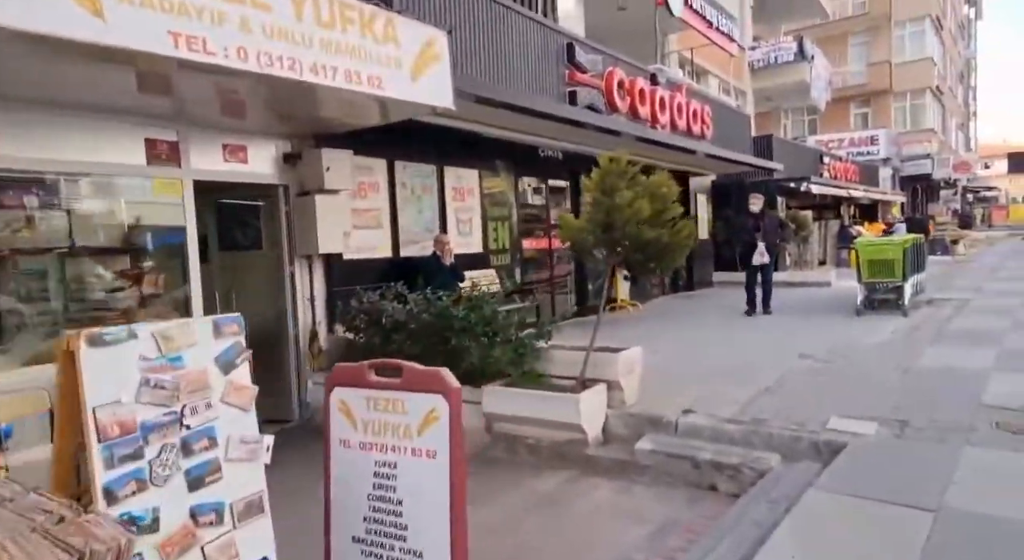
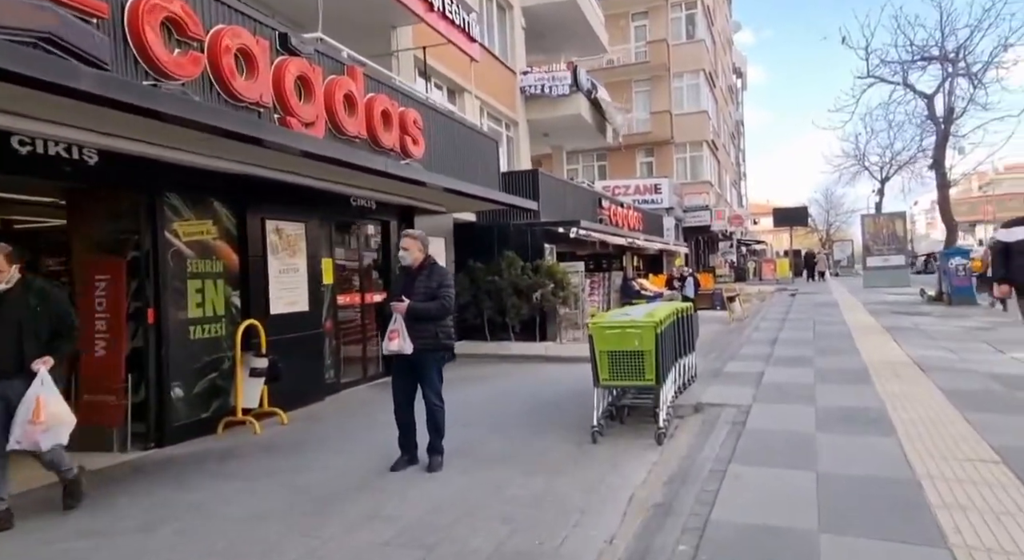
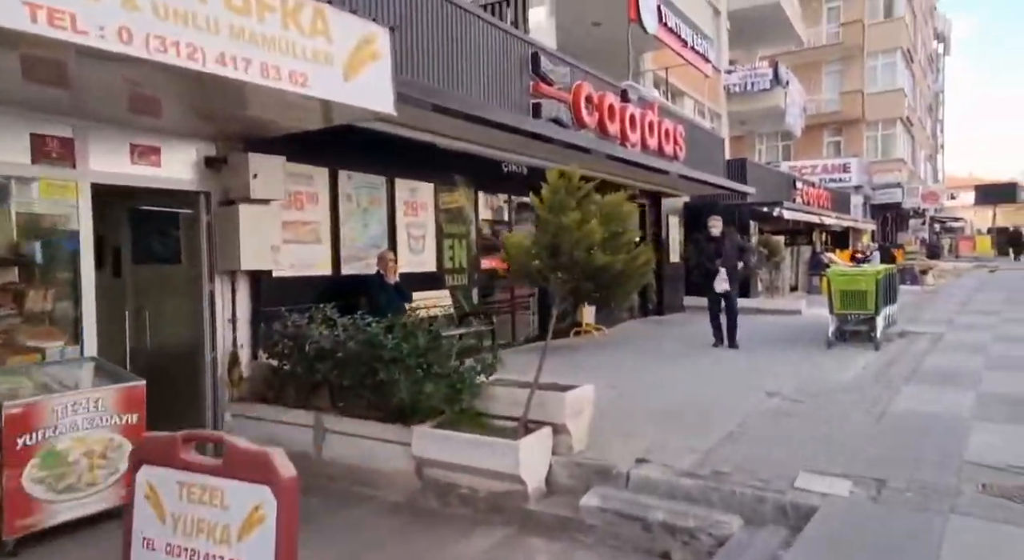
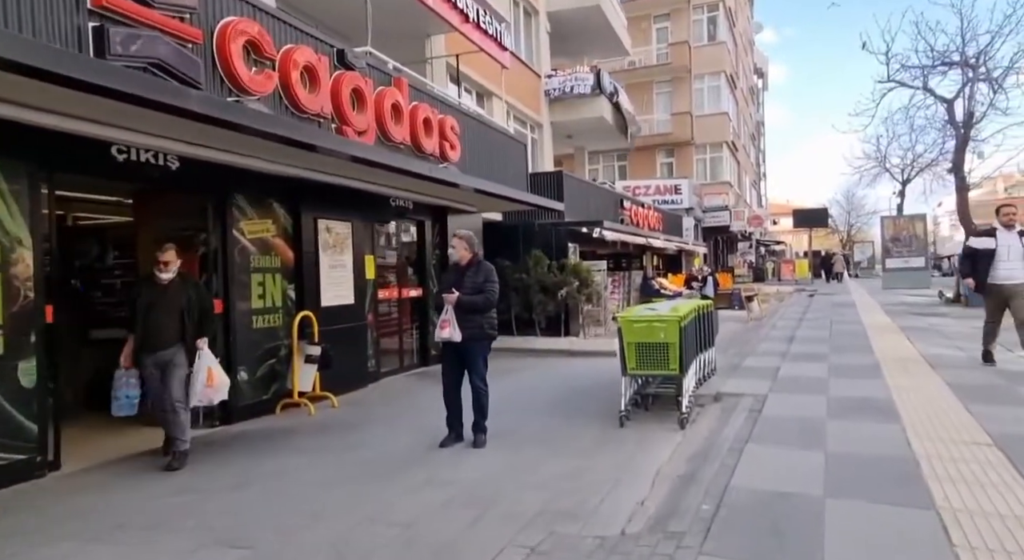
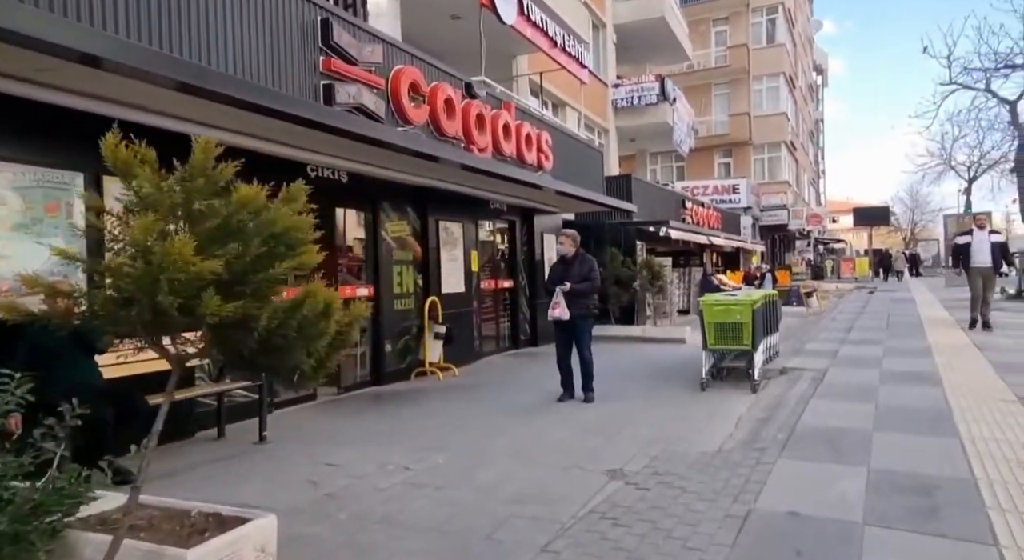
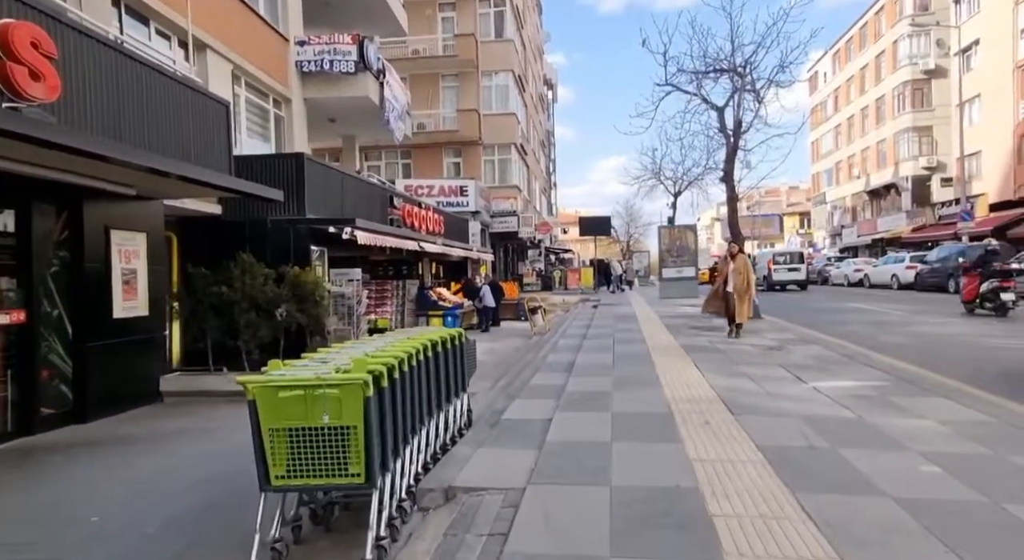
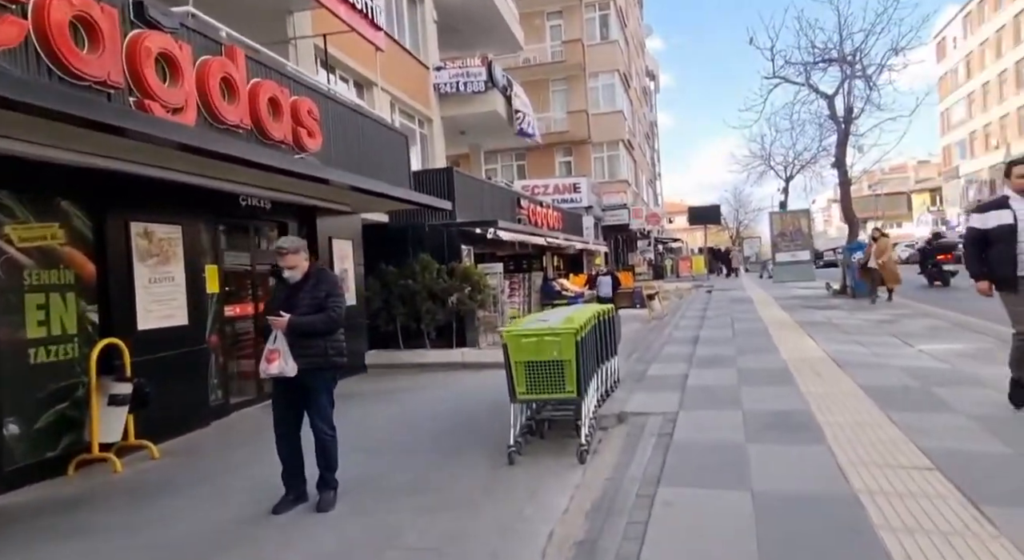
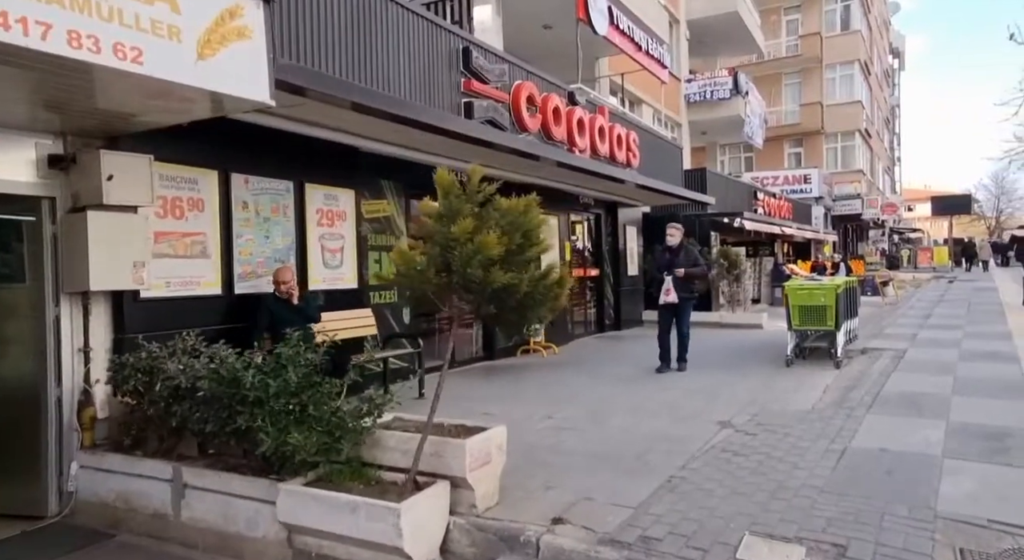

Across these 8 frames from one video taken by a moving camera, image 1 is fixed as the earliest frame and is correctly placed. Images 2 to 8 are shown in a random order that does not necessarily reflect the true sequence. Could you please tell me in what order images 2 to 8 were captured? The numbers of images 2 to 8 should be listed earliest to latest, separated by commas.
3, 8, 5, 4, 2, 7, 6
